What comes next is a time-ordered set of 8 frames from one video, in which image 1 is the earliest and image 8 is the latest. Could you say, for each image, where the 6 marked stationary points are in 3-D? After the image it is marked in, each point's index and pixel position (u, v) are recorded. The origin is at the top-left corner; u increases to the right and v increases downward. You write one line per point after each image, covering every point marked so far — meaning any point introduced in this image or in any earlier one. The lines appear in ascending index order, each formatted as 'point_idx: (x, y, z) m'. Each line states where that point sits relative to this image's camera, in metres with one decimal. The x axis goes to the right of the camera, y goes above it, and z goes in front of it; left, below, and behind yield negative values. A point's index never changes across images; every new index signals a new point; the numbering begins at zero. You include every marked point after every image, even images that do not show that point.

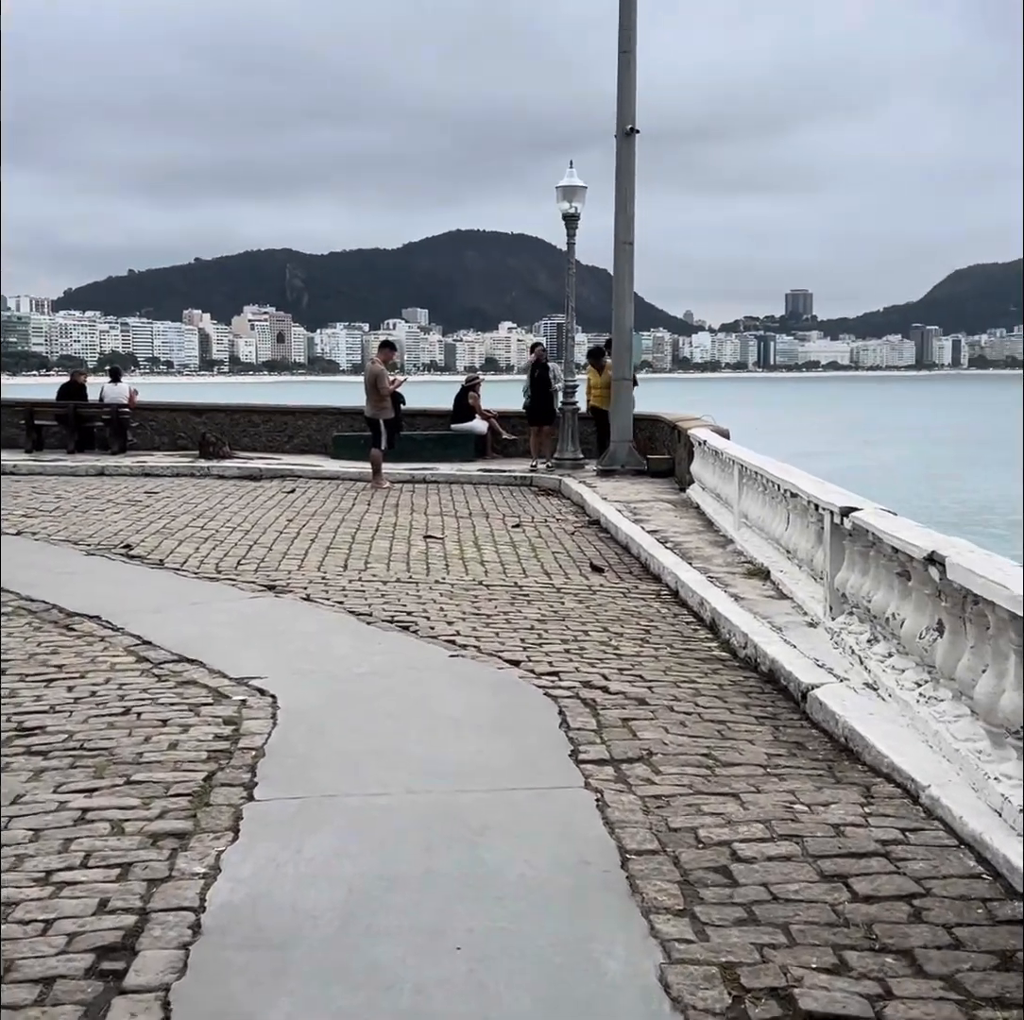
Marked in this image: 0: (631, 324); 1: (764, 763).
0: (+1.6, +2.6, +17.7) m
1: (+1.1, -1.1, +5.6) m
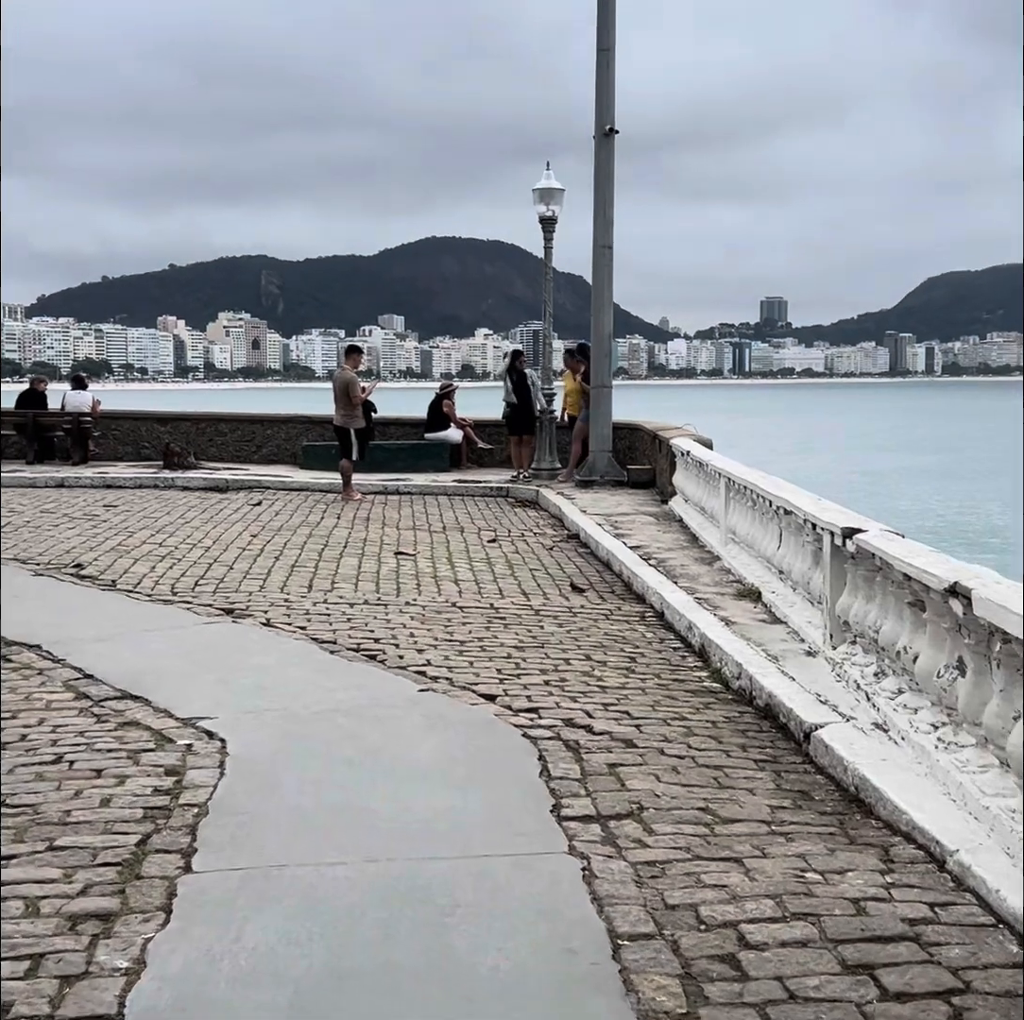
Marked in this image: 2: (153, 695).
0: (+1.3, +2.4, +17.2) m
1: (+1.0, -1.2, +5.0) m
2: (-1.8, -0.9, +6.4) m
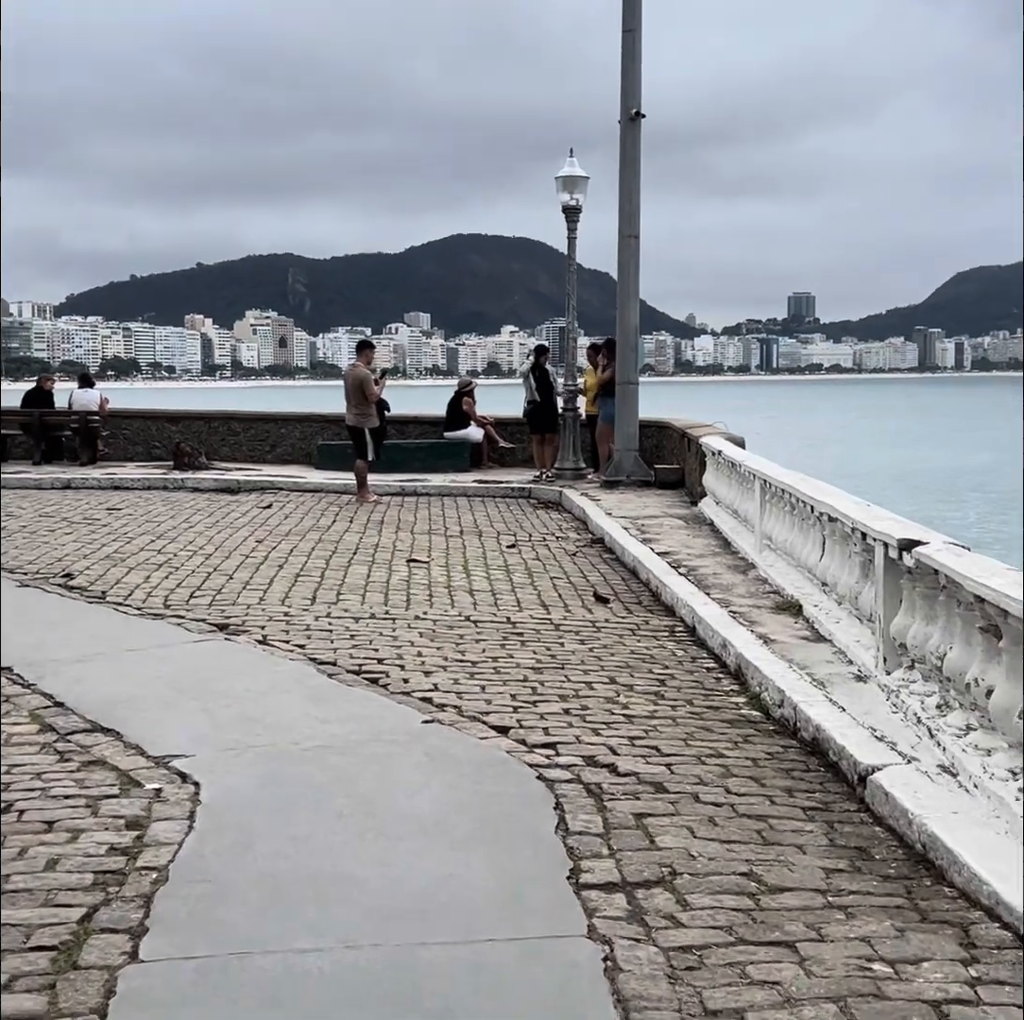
0: (+1.6, +2.4, +16.4) m
1: (+1.1, -1.3, +4.3) m
2: (-1.7, -1.0, +5.7) m
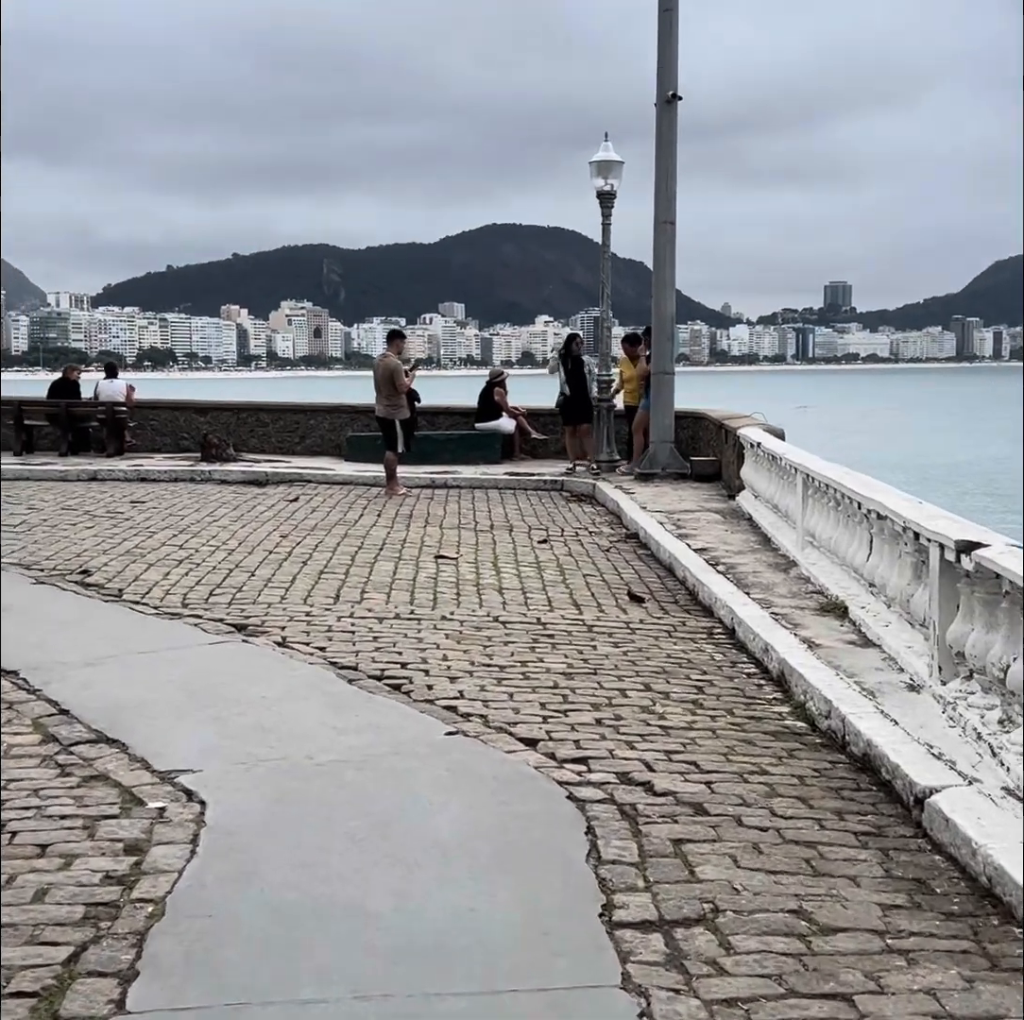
0: (+2.0, +2.5, +16.0) m
1: (+1.1, -1.3, +3.9) m
2: (-1.6, -1.0, +5.4) m
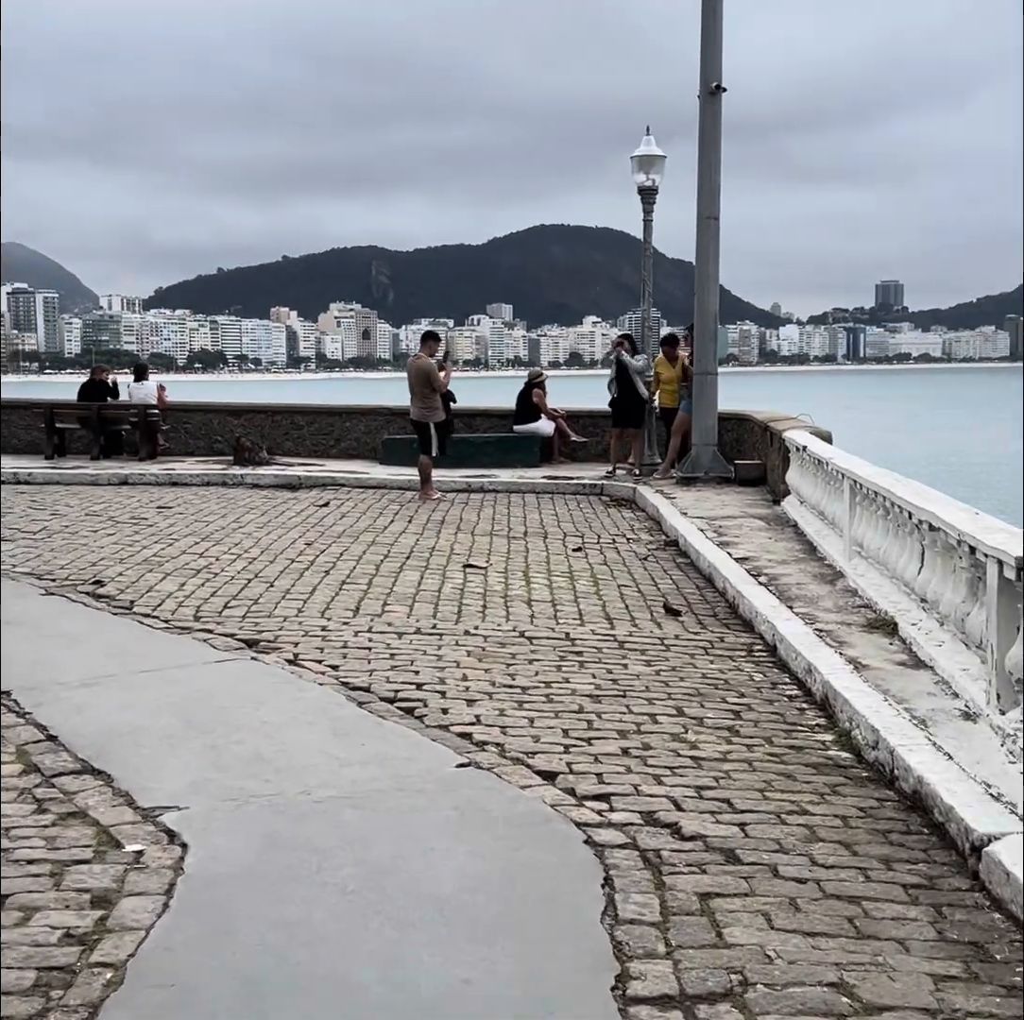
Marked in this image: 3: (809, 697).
0: (+2.5, +2.4, +15.5) m
1: (+1.1, -1.3, +3.4) m
2: (-1.6, -1.0, +5.0) m
3: (+1.5, -1.0, +6.6) m
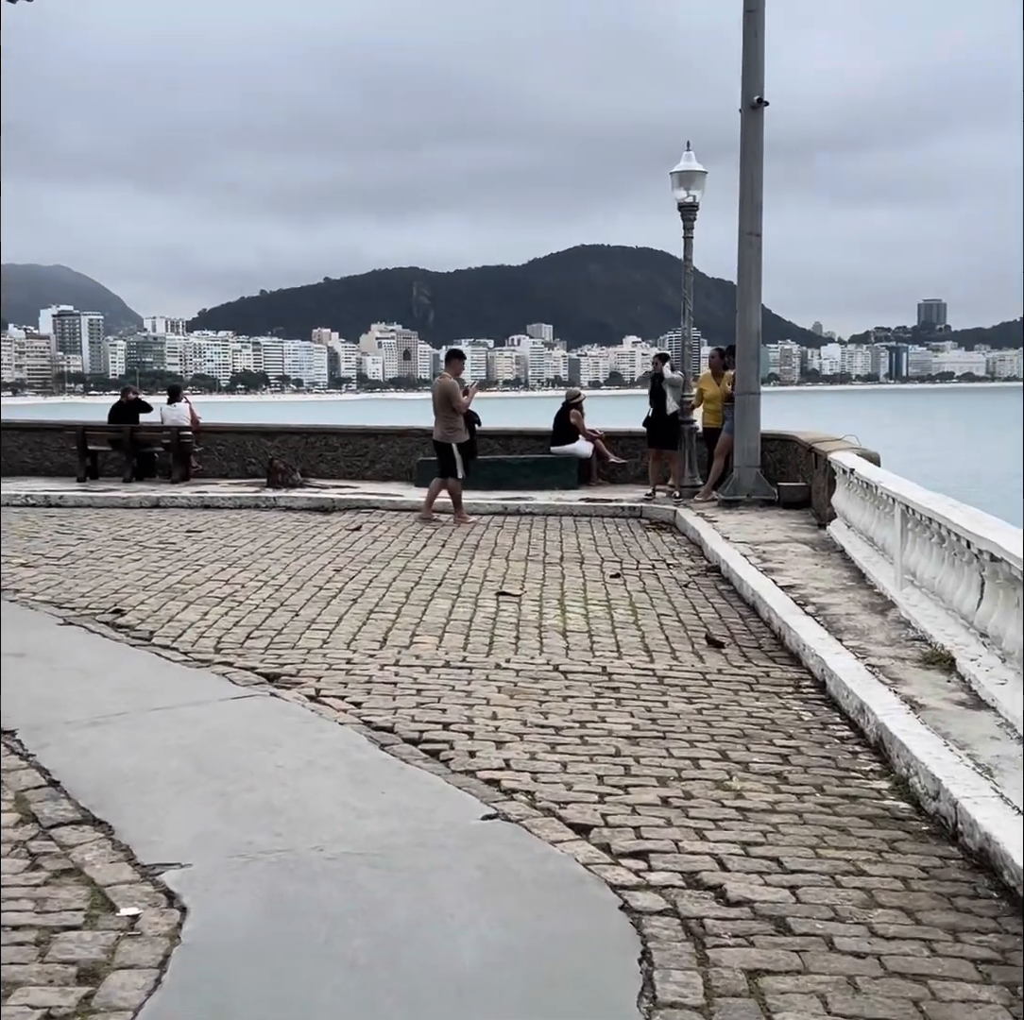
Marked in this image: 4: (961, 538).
0: (+2.9, +2.1, +15.1) m
1: (+1.2, -1.4, +3.0) m
2: (-1.4, -1.1, +4.7) m
3: (+1.7, -1.1, +6.2) m
4: (+2.5, -0.2, +7.2) m
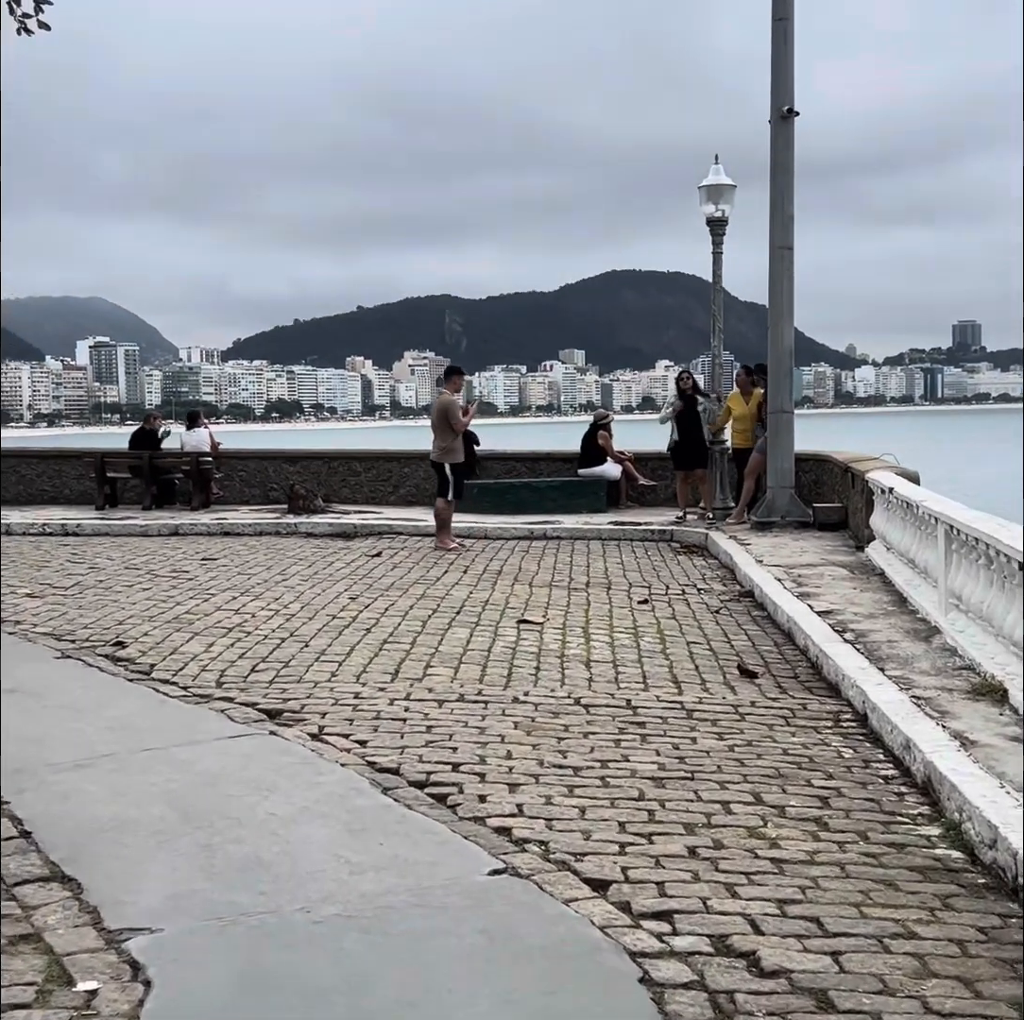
0: (+3.2, +1.9, +14.6) m
1: (+1.2, -1.5, +2.5) m
2: (-1.4, -1.2, +4.3) m
3: (+1.8, -1.2, +5.7) m
4: (+2.6, -0.3, +6.7) m
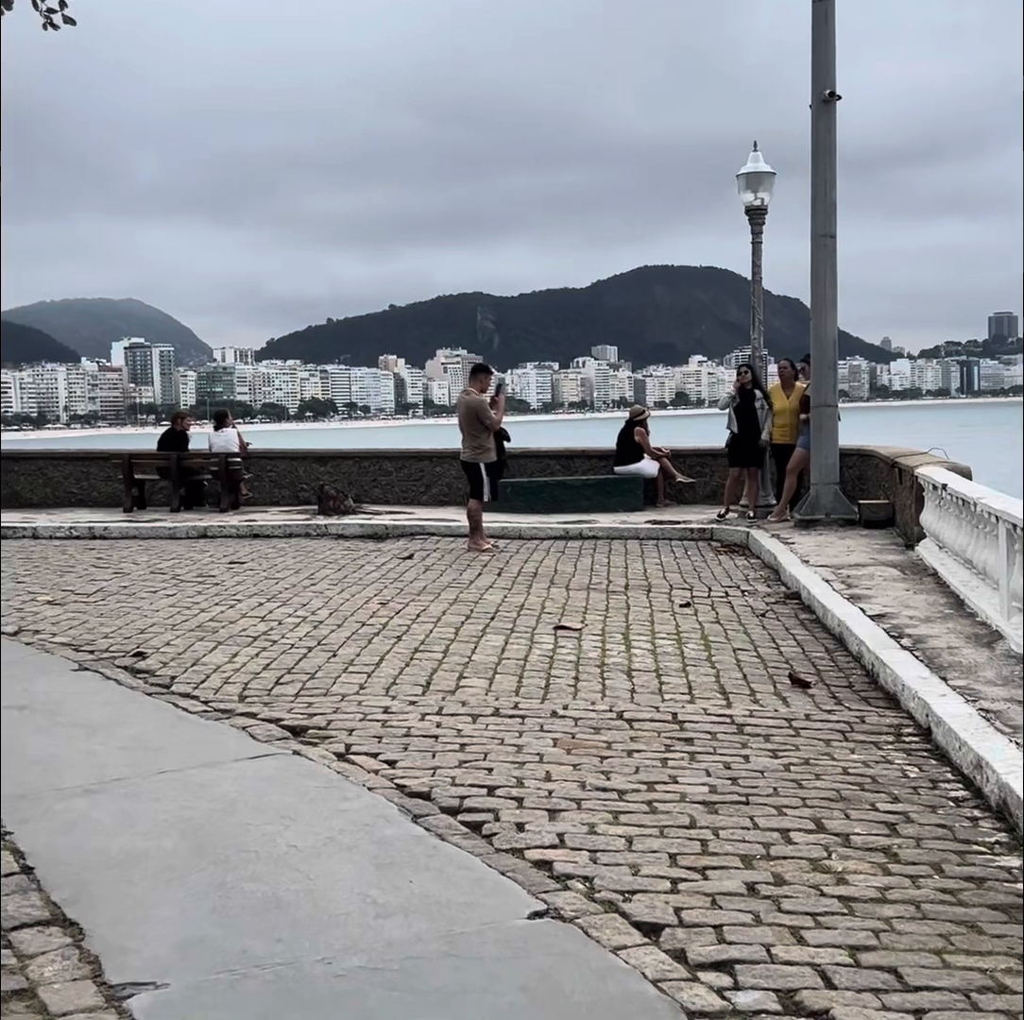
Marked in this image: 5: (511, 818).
0: (+3.6, +1.9, +14.1) m
1: (+1.3, -1.5, +2.1) m
2: (-1.3, -1.3, +3.9) m
3: (+1.9, -1.2, +5.2) m
4: (+2.8, -0.2, +6.3) m
5: (0.0, -1.2, +4.9) m
